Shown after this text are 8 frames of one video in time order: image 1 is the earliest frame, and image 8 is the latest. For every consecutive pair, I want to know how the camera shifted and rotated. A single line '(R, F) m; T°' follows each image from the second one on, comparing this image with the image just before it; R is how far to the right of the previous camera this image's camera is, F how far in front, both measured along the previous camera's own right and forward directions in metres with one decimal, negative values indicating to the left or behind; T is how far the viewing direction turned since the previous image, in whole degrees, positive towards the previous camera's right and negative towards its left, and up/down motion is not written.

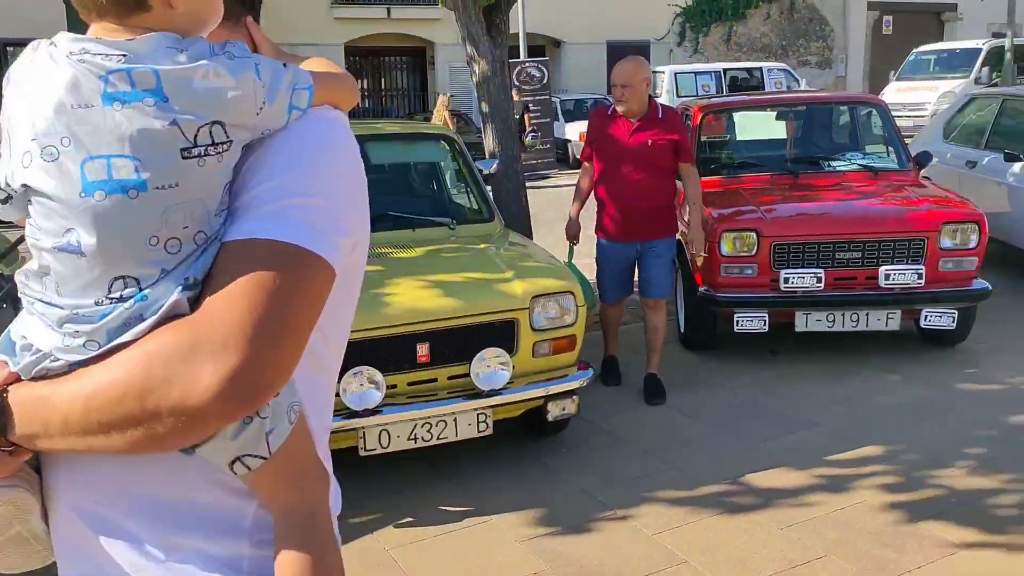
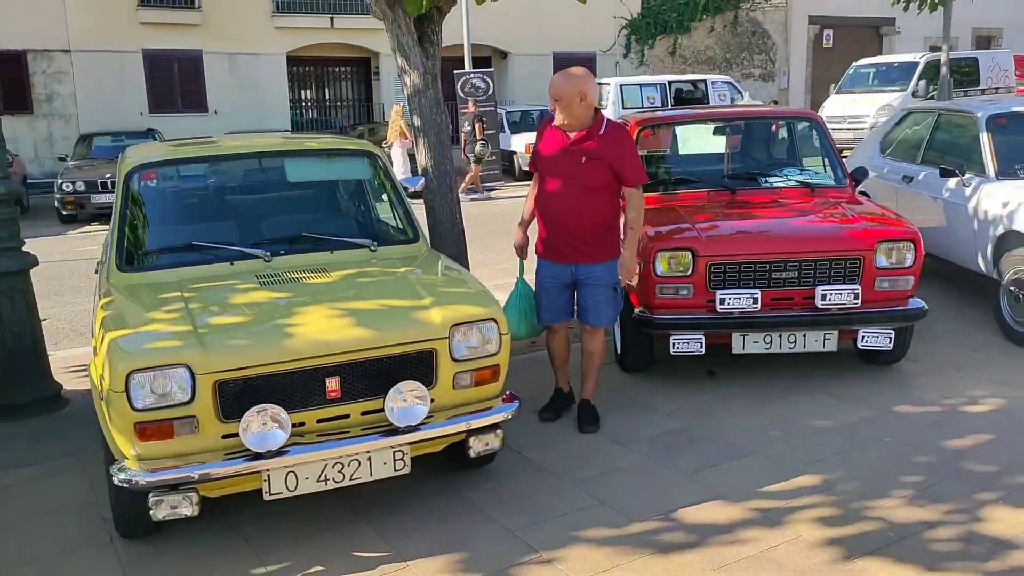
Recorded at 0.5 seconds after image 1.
(+0.1, +0.2) m; +3°
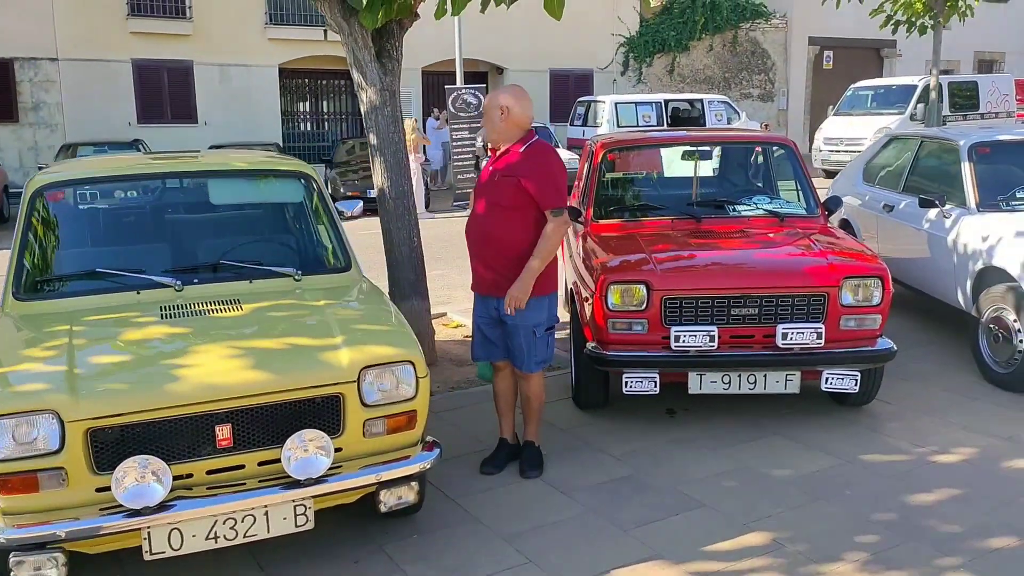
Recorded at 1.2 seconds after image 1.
(+0.3, +0.3) m; 0°
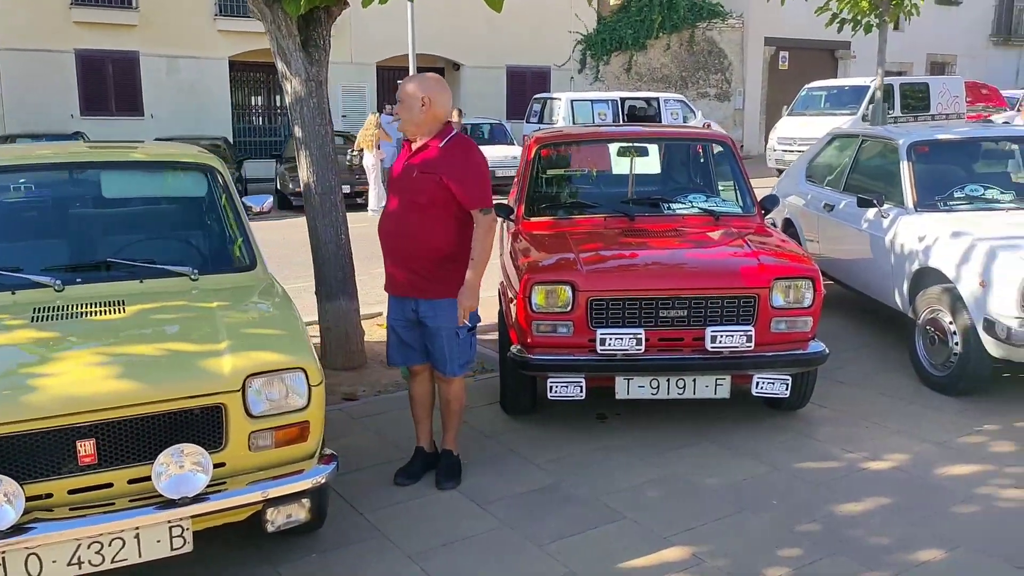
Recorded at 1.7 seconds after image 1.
(+0.2, +0.2) m; +2°
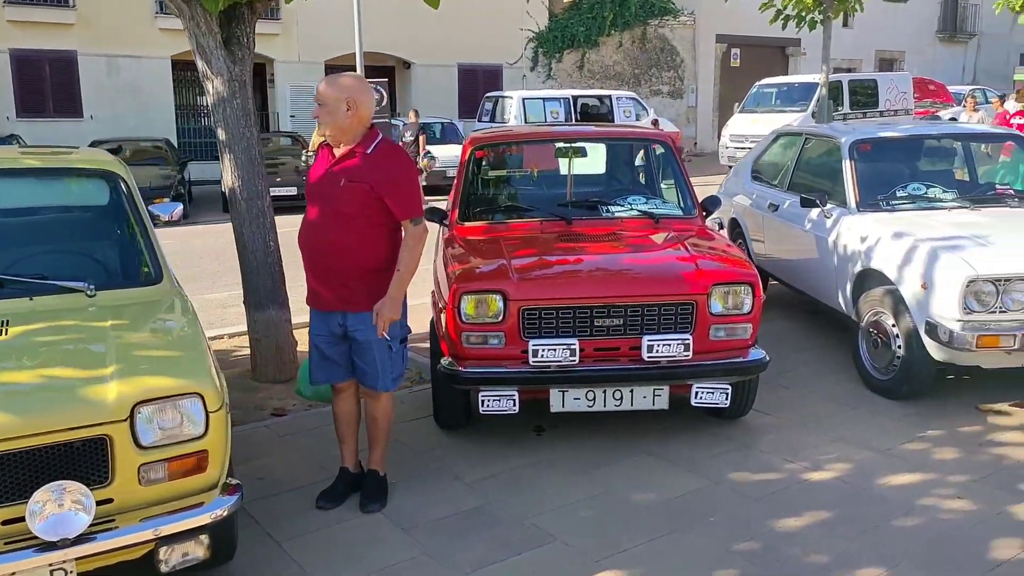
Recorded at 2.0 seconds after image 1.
(+0.2, +0.2) m; +3°
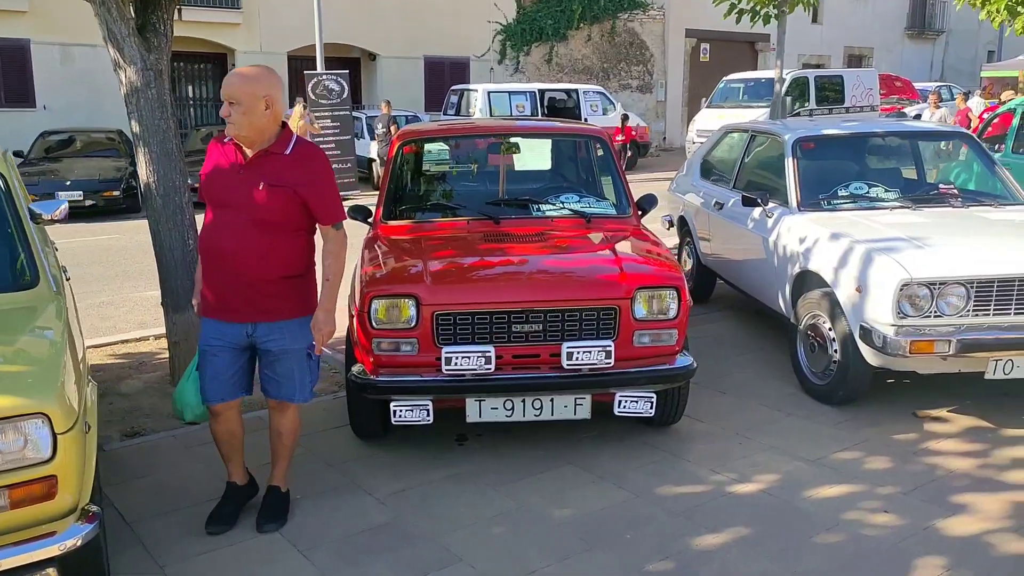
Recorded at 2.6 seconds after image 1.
(+0.3, +0.2) m; +2°
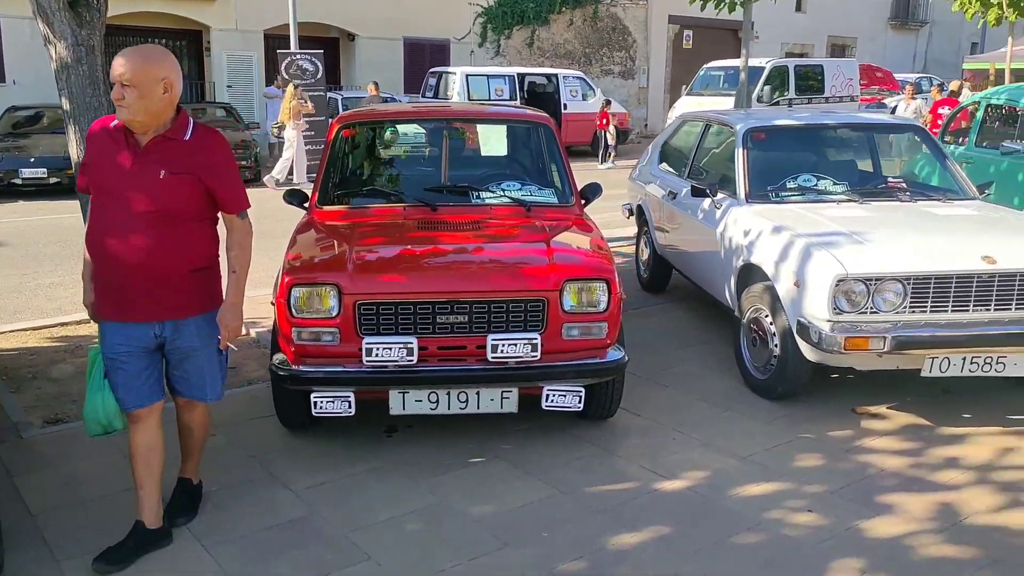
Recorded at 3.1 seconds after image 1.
(+0.3, +0.1) m; +1°
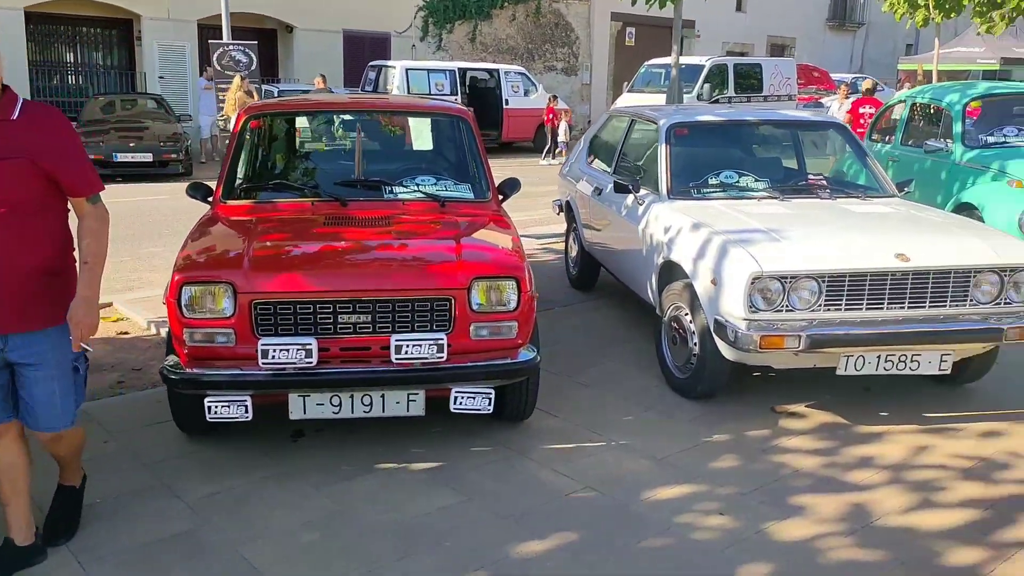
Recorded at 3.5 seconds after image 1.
(+0.2, +0.1) m; +3°
